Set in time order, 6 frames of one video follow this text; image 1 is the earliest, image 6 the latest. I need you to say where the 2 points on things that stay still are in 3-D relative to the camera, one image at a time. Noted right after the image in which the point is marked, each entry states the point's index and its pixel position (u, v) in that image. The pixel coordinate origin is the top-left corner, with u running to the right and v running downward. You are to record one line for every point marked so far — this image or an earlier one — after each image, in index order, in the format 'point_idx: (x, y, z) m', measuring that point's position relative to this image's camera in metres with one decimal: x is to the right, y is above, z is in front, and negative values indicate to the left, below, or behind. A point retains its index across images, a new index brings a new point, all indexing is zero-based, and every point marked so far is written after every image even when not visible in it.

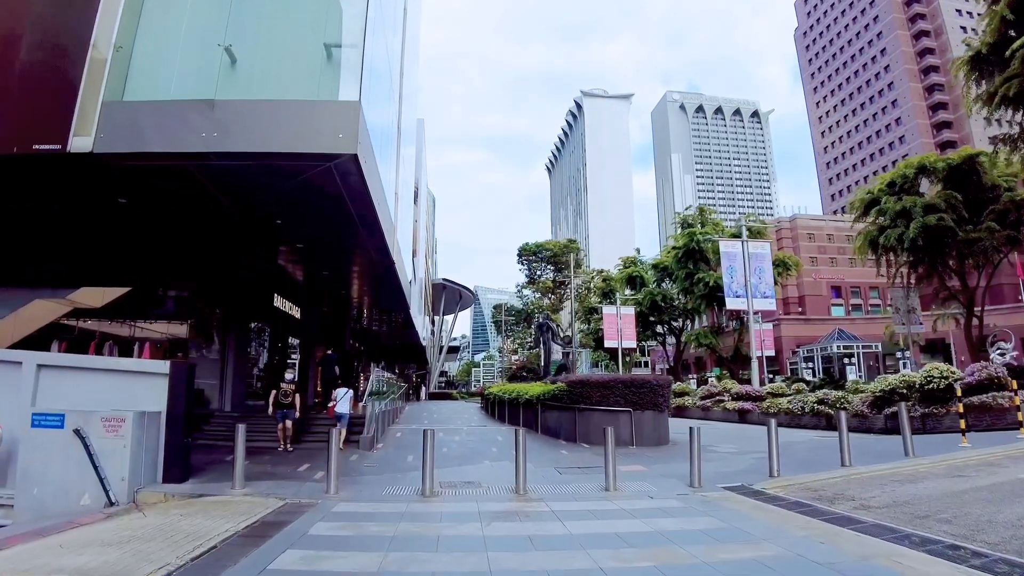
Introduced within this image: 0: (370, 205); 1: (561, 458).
0: (-3.0, +1.6, +12.4) m
1: (+1.1, -3.6, +12.4) m
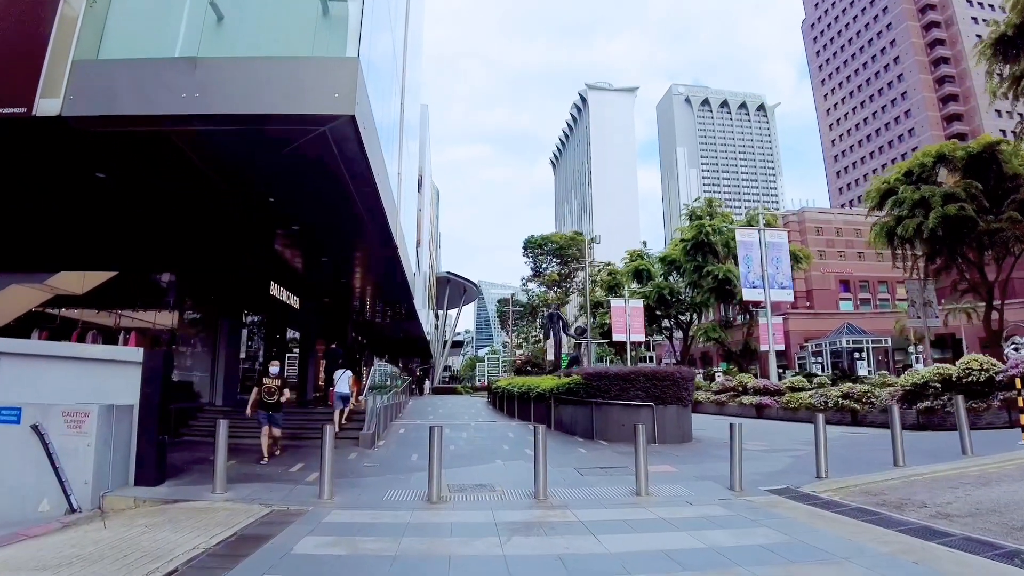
0: (-2.8, +2.0, +11.3) m
1: (+1.4, -3.3, +11.3) m
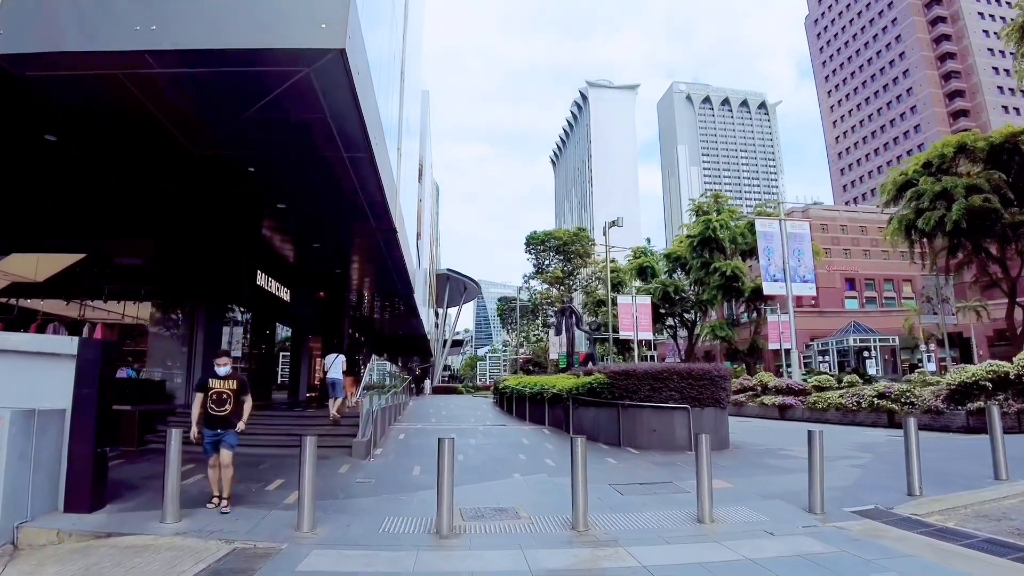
0: (-2.4, +2.3, +9.7) m
1: (+1.7, -3.0, +9.7) m
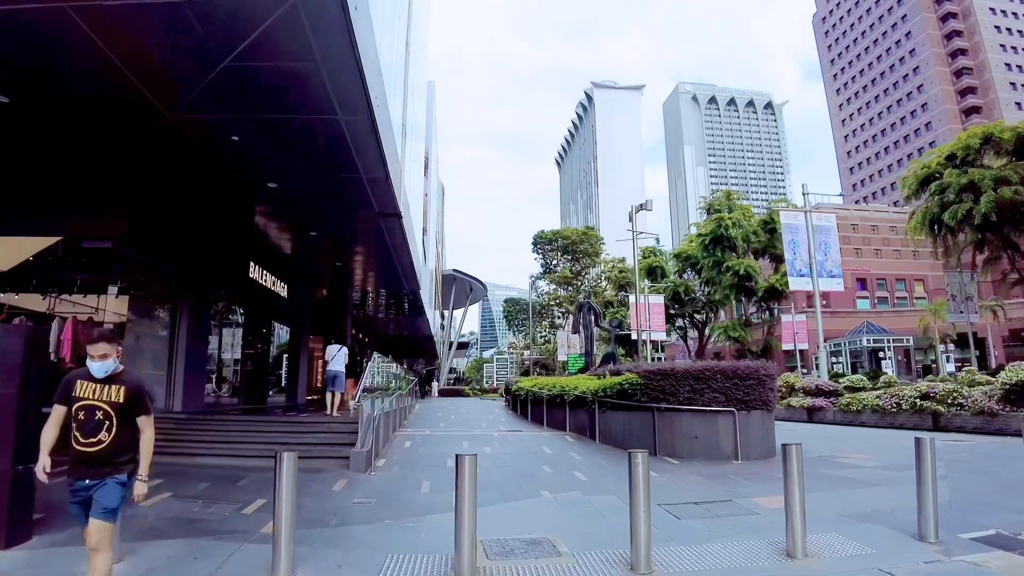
0: (-2.1, +2.5, +8.3) m
1: (+2.0, -2.8, +8.2) m
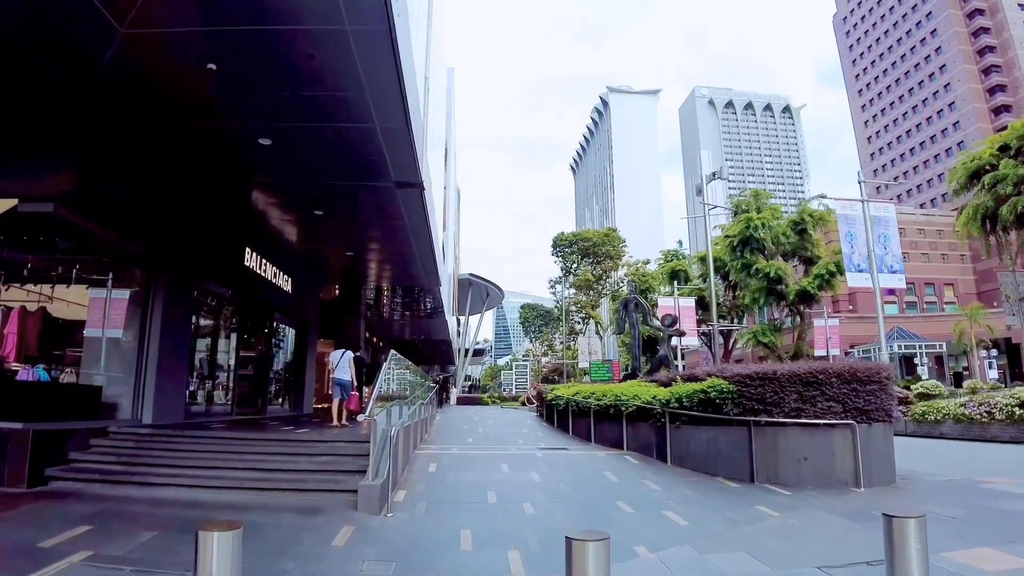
0: (-1.4, +2.8, +6.1) m
1: (+2.8, -2.4, +5.9) m
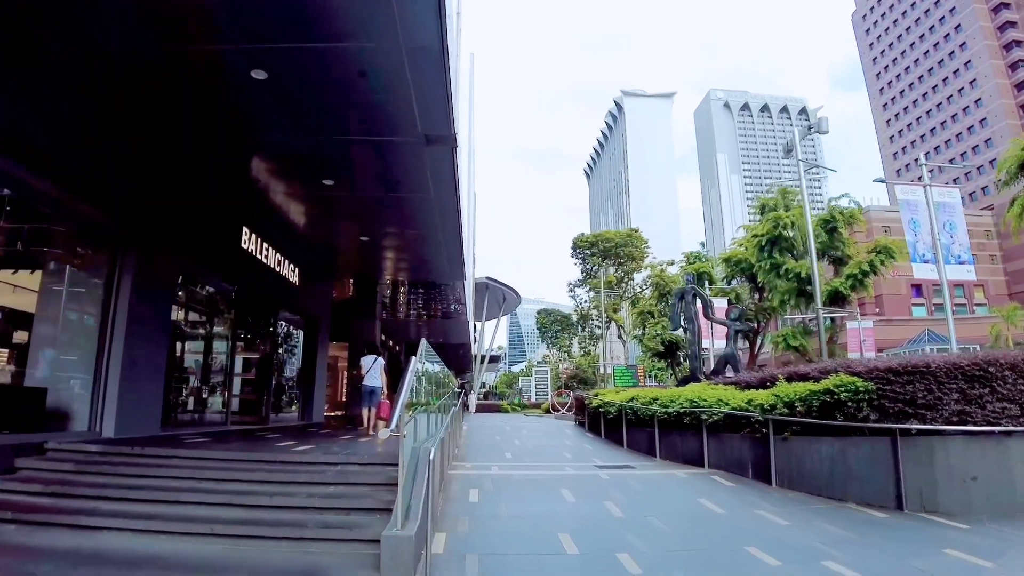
0: (-0.8, +3.2, +4.2) m
1: (+3.4, -2.1, +3.8) m
